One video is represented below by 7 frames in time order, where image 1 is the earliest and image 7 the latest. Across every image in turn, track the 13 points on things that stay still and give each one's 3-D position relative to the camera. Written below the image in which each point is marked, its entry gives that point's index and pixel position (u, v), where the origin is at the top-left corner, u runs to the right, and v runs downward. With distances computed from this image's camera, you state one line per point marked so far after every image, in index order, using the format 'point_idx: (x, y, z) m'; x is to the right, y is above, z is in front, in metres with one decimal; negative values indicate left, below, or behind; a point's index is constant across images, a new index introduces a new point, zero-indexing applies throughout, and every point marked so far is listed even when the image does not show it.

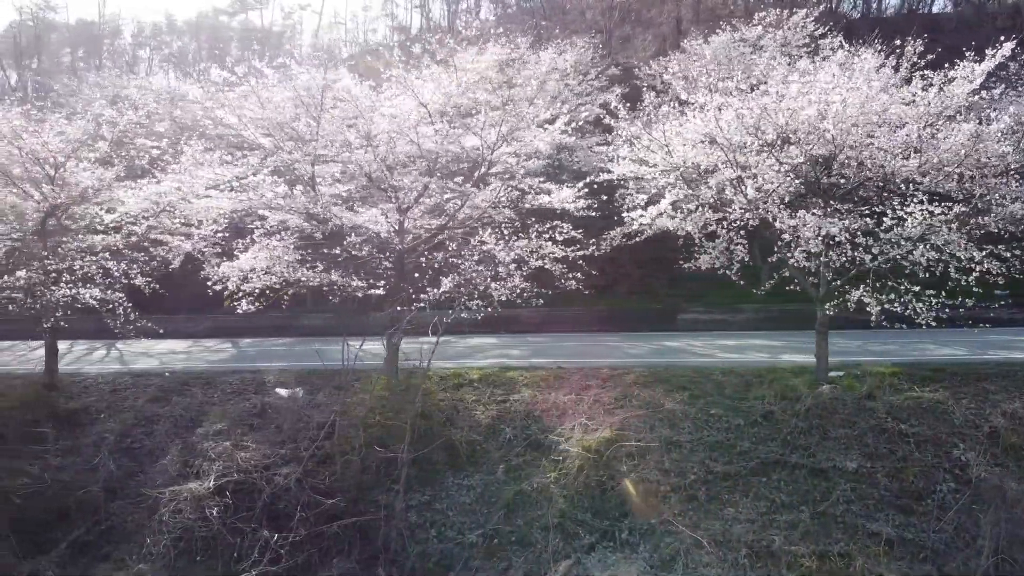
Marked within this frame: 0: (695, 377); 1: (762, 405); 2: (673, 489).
0: (+2.3, -1.1, +10.0) m
1: (+3.0, -1.4, +9.3) m
2: (+1.7, -2.2, +8.4) m
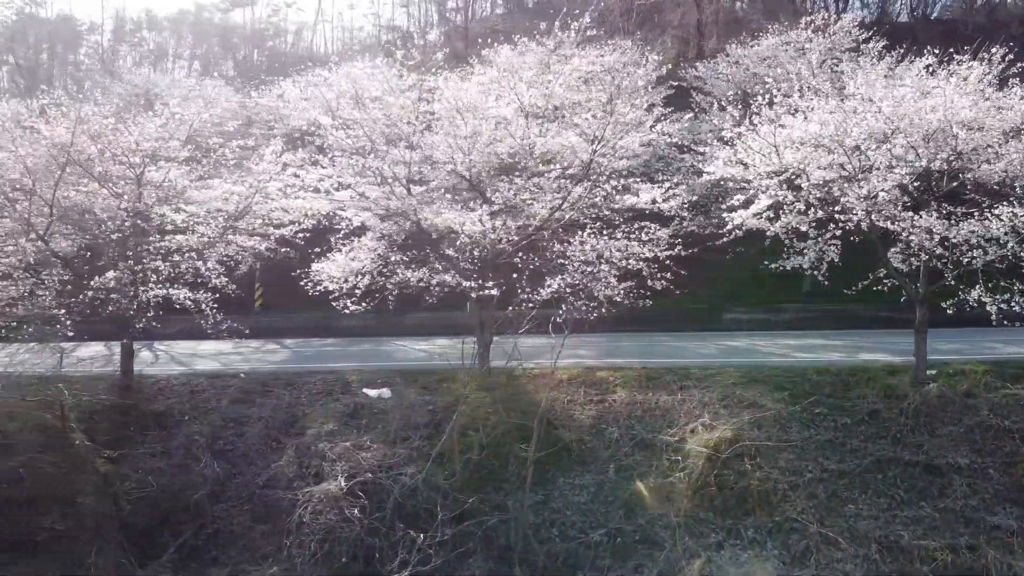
0: (+3.6, -1.1, +10.1) m
1: (+4.3, -1.4, +9.5) m
2: (+3.1, -2.2, +8.6) m
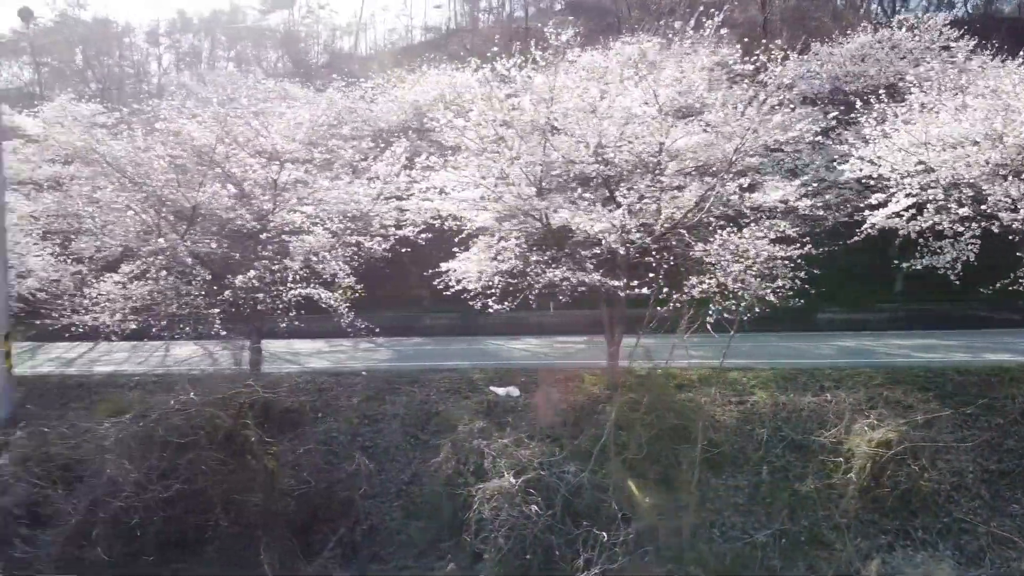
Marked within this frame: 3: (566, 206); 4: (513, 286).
0: (+5.4, -1.1, +10.0) m
1: (+6.0, -1.4, +9.4) m
2: (+4.8, -2.2, +8.5) m
3: (+0.7, +1.1, +10.2) m
4: (+0.1, 0.0, +11.0) m
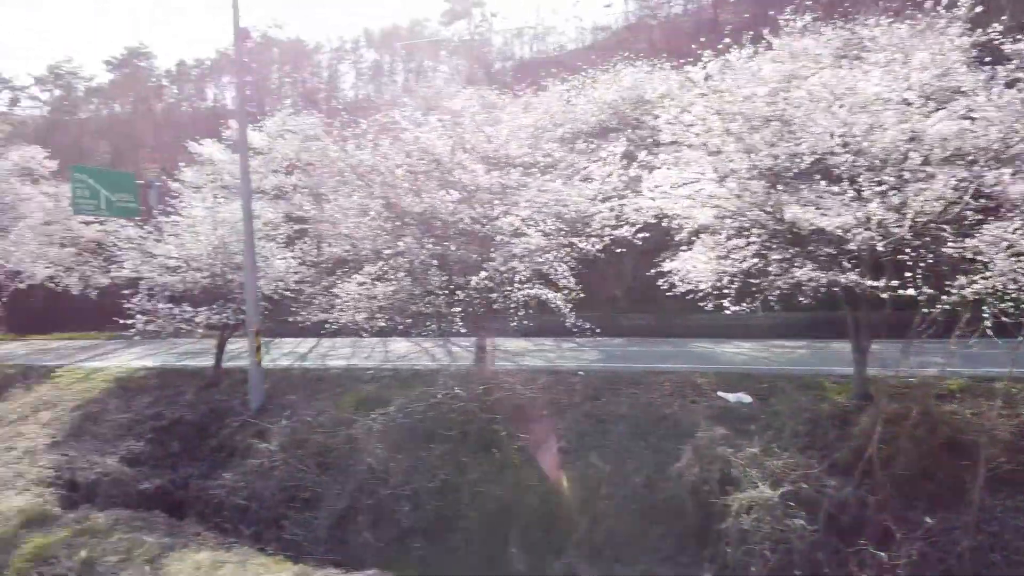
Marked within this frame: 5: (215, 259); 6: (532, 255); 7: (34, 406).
0: (+8.2, -1.2, +8.6) m
1: (+8.7, -1.4, +7.8) m
2: (+7.3, -2.2, +7.2) m
3: (+3.6, +1.1, +9.7) m
4: (+3.2, 0.0, +10.6) m
5: (-5.1, +0.5, +13.7) m
6: (+0.3, +0.5, +11.0) m
7: (-8.5, -2.1, +14.1) m
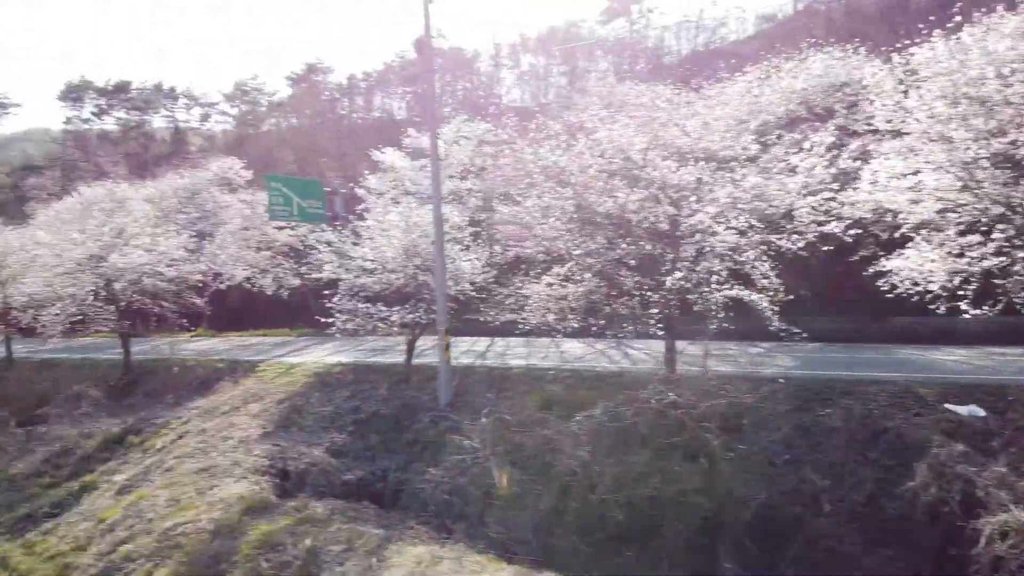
0: (+10.2, -1.2, +6.6) m
1: (+10.6, -1.4, +5.8) m
2: (+9.1, -2.2, +5.4) m
3: (+5.9, +1.1, +8.6) m
4: (+5.7, 0.0, +9.6) m
5: (-1.8, +0.5, +14.2) m
6: (+2.9, +0.5, +10.5) m
7: (-5.2, -2.1, +15.2) m
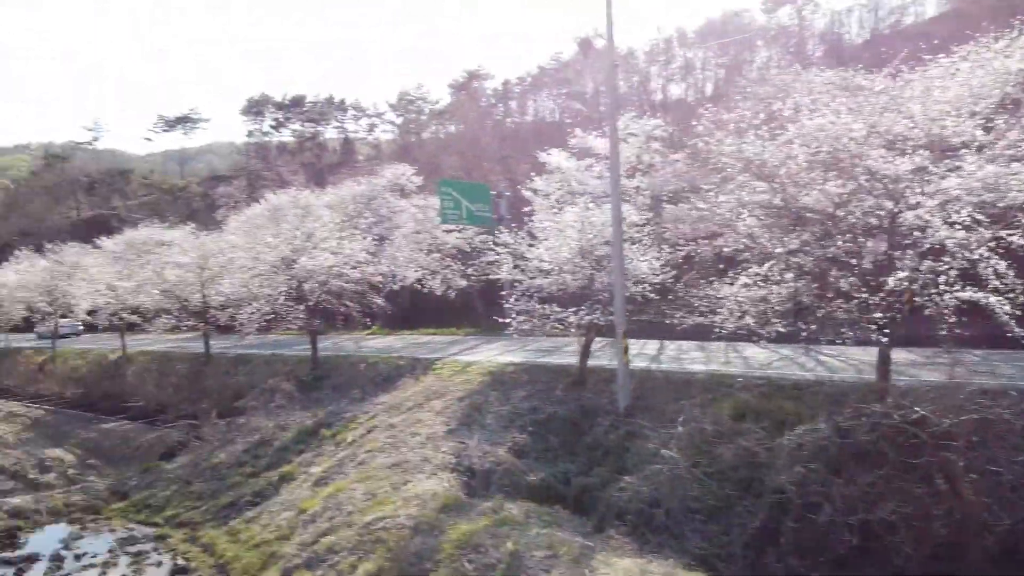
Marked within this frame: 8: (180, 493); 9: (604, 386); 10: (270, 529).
0: (+11.8, -1.2, +4.3) m
1: (+12.0, -1.4, +3.4) m
2: (+10.5, -2.2, +3.3) m
3: (+8.0, +1.0, +7.0) m
4: (+7.9, 0.0, +8.0) m
5: (+1.4, +0.5, +13.9) m
6: (+5.3, +0.5, +9.4) m
7: (-1.7, -2.1, +15.5) m
8: (-5.9, -3.6, +13.9) m
9: (+1.7, -1.8, +14.4) m
10: (-3.5, -3.5, +11.2) m
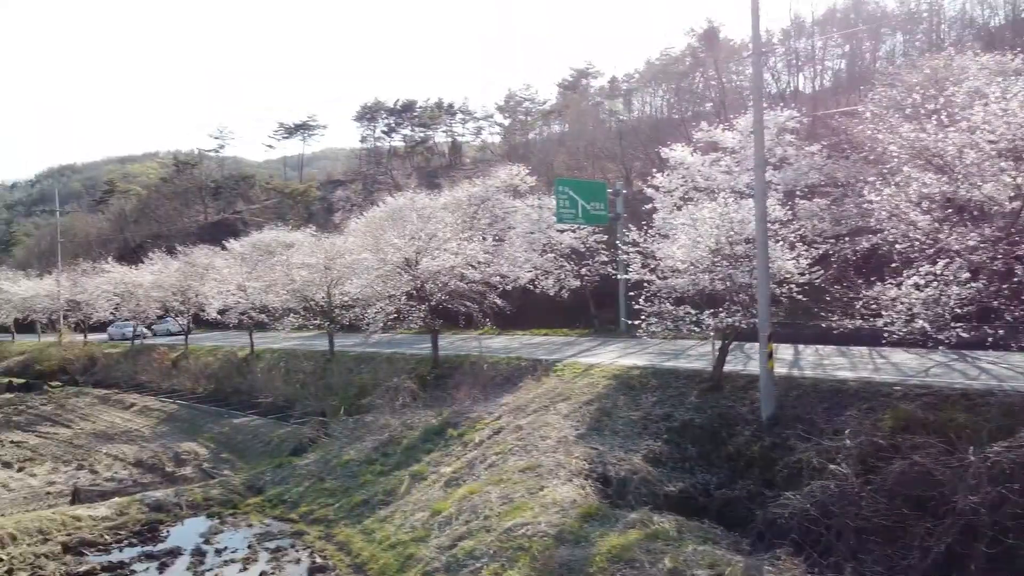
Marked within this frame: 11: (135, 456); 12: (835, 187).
0: (+12.8, -1.2, +2.3) m
1: (+12.8, -1.5, +1.4) m
2: (+11.3, -2.2, +1.5) m
3: (+9.3, +1.0, +5.5) m
4: (+9.4, 0.0, +6.5) m
5: (+3.6, +0.5, +13.2) m
6: (+7.0, +0.4, +8.2) m
7: (+0.8, -2.1, +15.2) m
8: (-3.6, -3.6, +14.0) m
9: (+4.0, -1.8, +13.6) m
10: (-1.5, -3.4, +11.1) m
11: (-9.3, -4.2, +19.4) m
12: (+7.8, +2.4, +18.9) m
